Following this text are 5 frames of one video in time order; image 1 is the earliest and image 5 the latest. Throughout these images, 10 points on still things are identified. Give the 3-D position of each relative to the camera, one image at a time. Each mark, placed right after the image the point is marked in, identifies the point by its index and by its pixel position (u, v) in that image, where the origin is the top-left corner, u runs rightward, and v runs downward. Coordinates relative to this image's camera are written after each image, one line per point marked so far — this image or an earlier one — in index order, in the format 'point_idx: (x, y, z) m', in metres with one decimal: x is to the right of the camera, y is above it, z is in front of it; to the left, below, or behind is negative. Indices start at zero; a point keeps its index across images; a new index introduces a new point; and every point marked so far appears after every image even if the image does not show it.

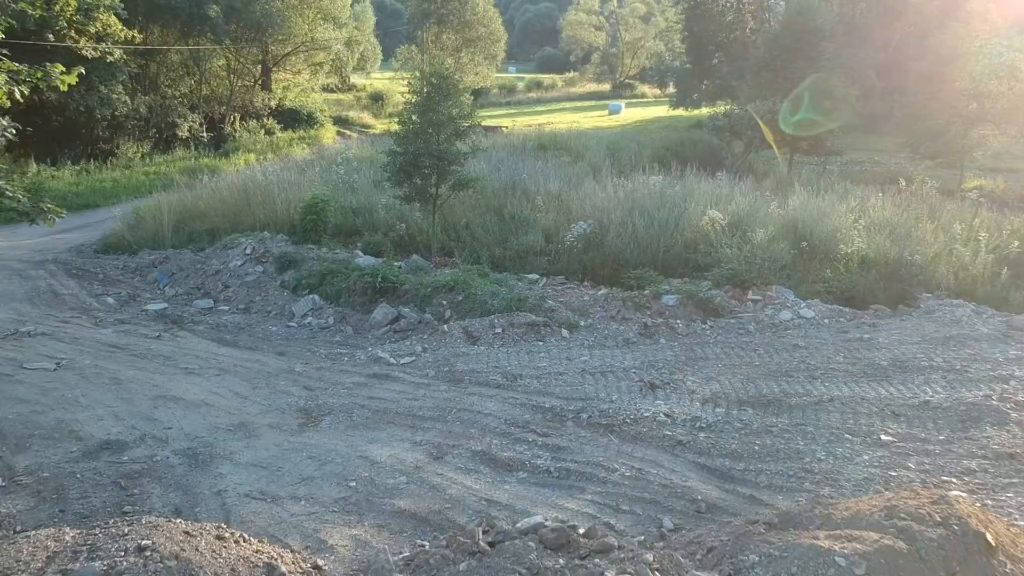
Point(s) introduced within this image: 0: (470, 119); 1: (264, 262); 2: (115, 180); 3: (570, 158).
0: (-0.4, +1.6, +9.4) m
1: (-2.4, +0.2, +9.5) m
2: (-6.7, +1.8, +16.7) m
3: (+0.9, +1.8, +14.2) m
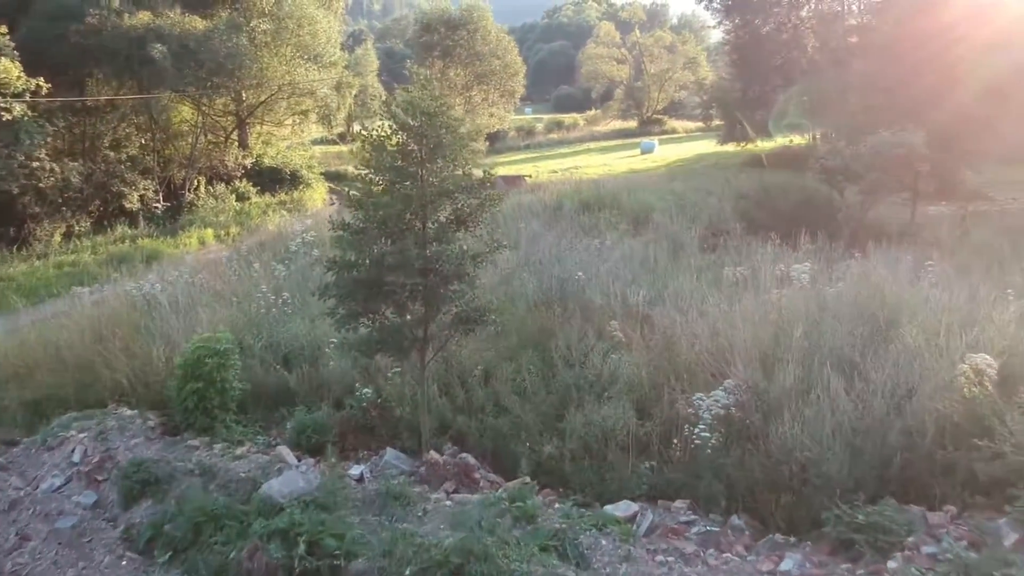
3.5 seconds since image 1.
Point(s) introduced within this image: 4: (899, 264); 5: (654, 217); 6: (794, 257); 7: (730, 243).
0: (-0.1, +0.5, +4.9) m
1: (-2.1, -1.0, +5.0) m
2: (-6.3, +0.1, +12.4) m
3: (+1.2, +0.6, +9.6) m
4: (+3.0, +0.2, +7.7) m
5: (+1.5, +0.8, +10.8) m
6: (+2.2, +0.2, +7.9) m
7: (+2.0, +0.4, +9.2) m
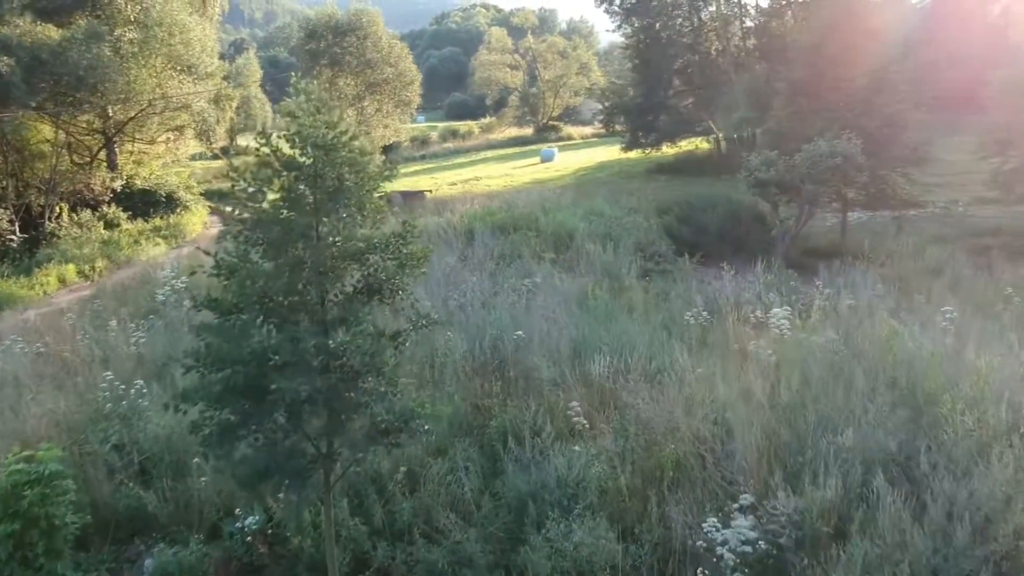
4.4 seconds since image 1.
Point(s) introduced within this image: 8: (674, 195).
0: (-0.4, +0.1, +3.6) m
1: (-2.3, -1.4, +3.5) m
2: (-7.3, -0.5, +10.4) m
3: (+0.5, +0.2, +8.5) m
4: (+2.4, 0.0, +6.8) m
5: (+0.6, +0.4, +9.7) m
6: (+1.7, 0.0, +6.9) m
7: (+1.3, +0.1, +8.1) m
8: (+2.4, +1.5, +15.2) m
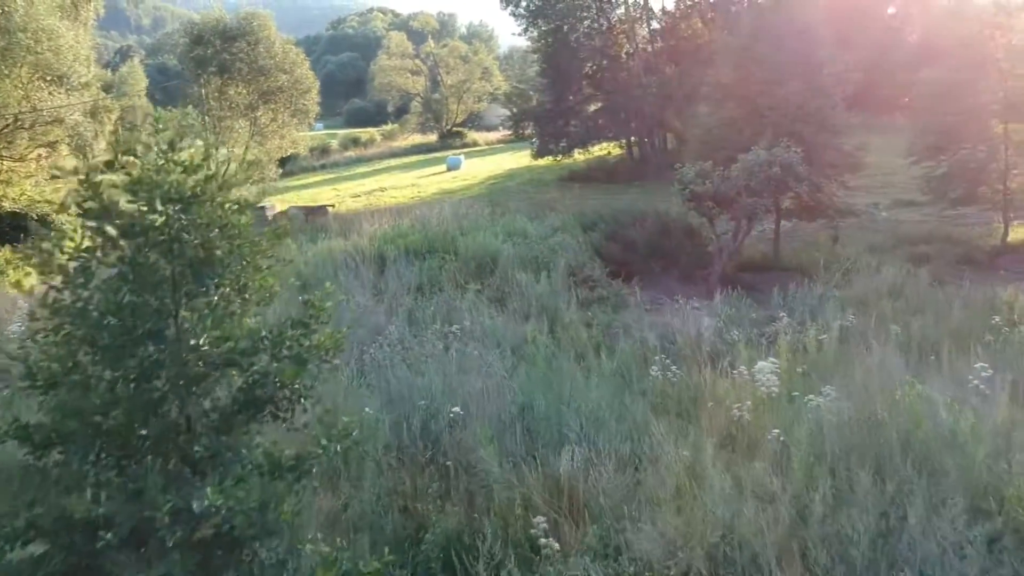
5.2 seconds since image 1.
0: (-0.5, -0.1, +2.5) m
1: (-2.3, -1.7, +2.2) m
2: (-8.0, -1.0, +8.6) m
3: (-0.1, 0.0, +7.4) m
4: (+2.0, -0.2, +5.9) m
5: (-0.1, +0.2, +8.7) m
6: (+1.2, -0.3, +5.9) m
7: (+0.7, -0.1, +7.1) m
8: (+1.2, +1.2, +14.4) m
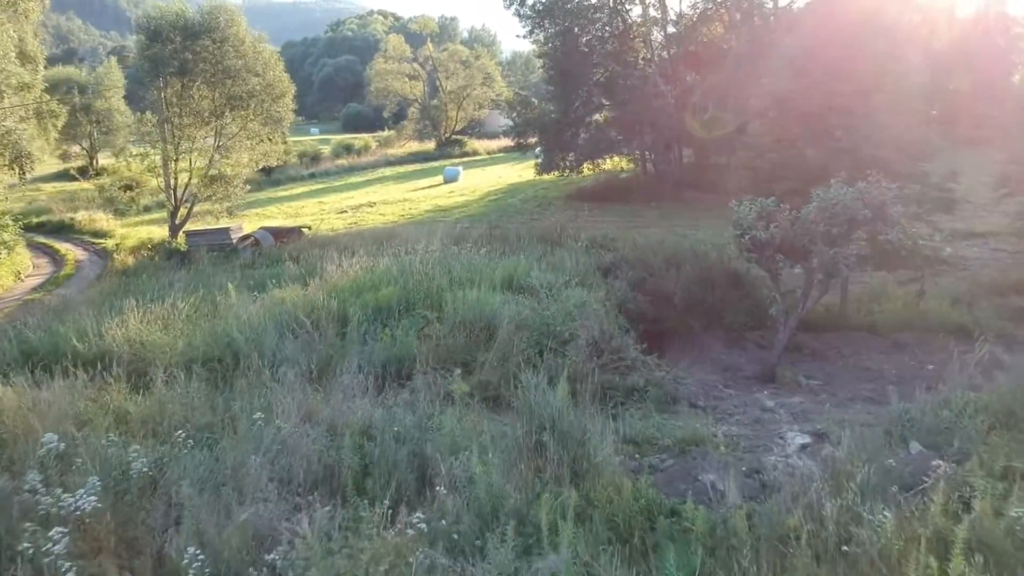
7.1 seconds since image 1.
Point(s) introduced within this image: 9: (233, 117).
0: (-0.5, -0.7, +0.1) m
1: (-2.3, -2.2, -0.2) m
2: (-8.0, -1.5, +6.2) m
3: (-0.1, -0.6, +5.0) m
4: (+2.0, -0.8, +3.5) m
5: (0.0, -0.4, +6.2) m
6: (+1.2, -0.8, +3.5) m
7: (+0.8, -0.7, +4.7) m
8: (+1.2, +0.6, +12.0) m
9: (-5.5, +3.5, +20.2) m
